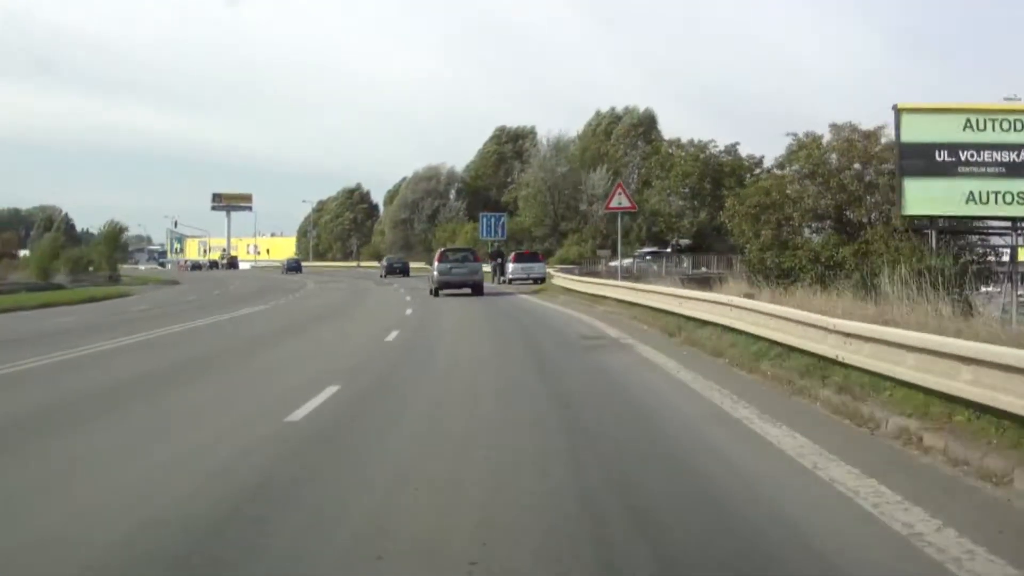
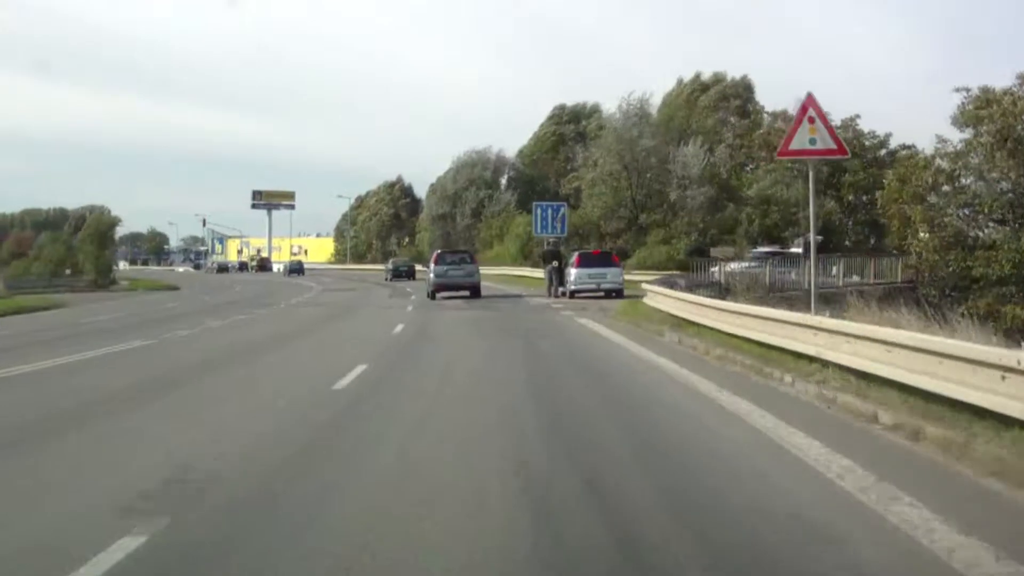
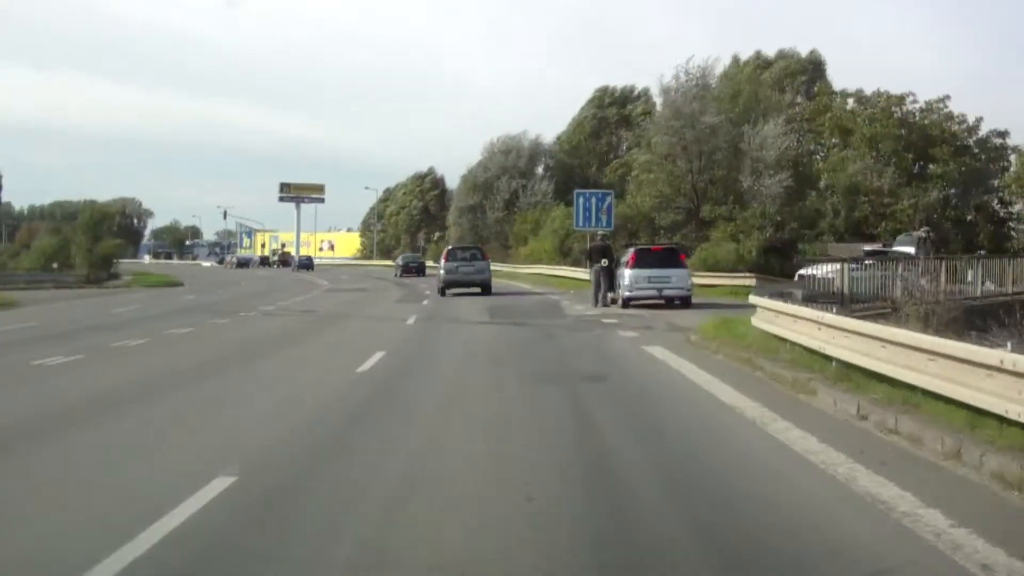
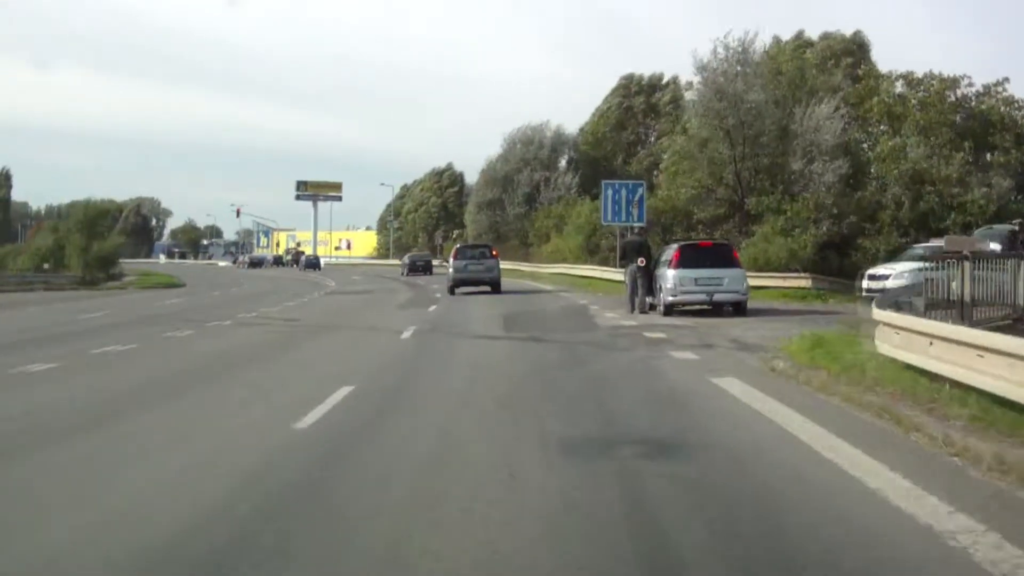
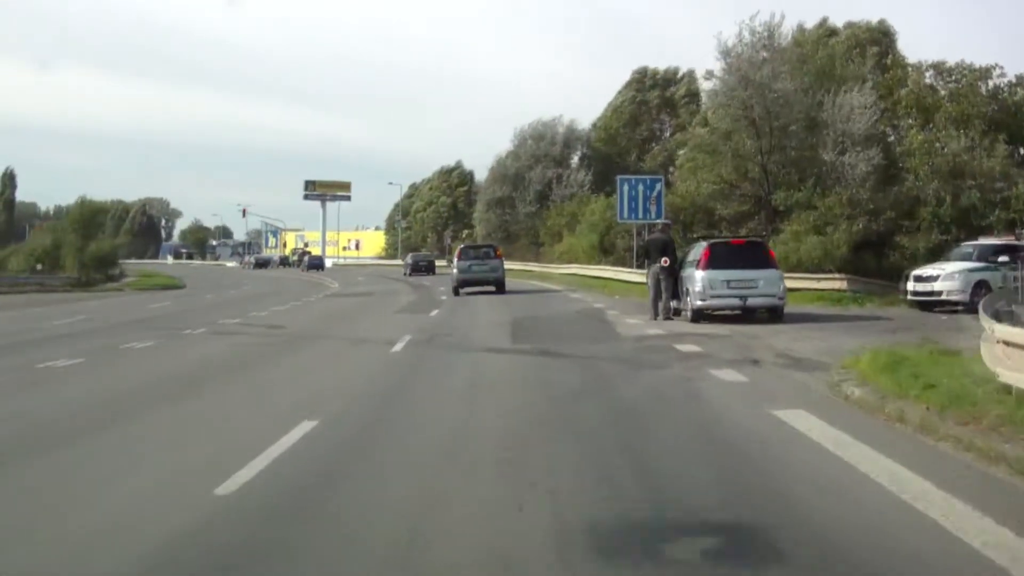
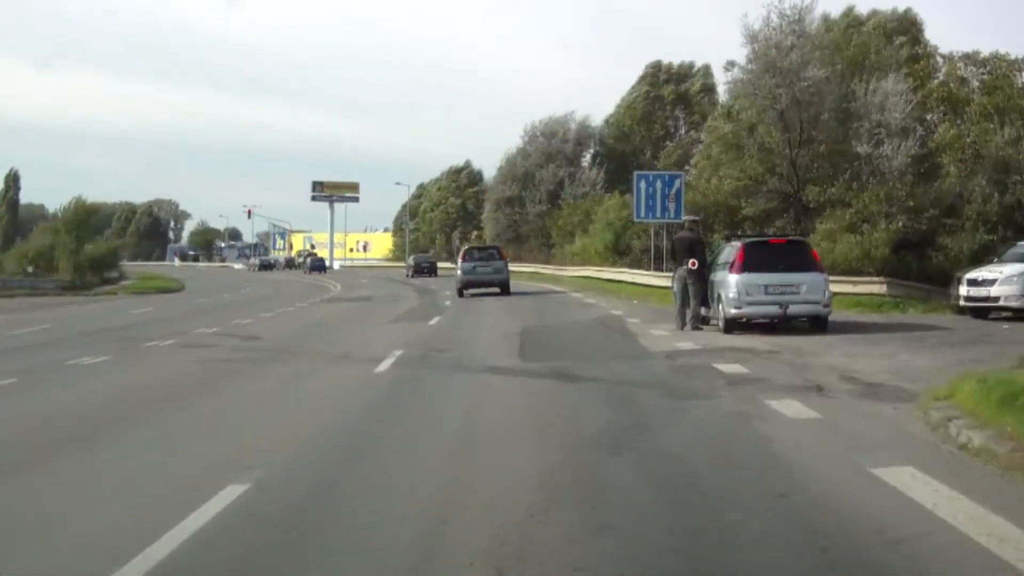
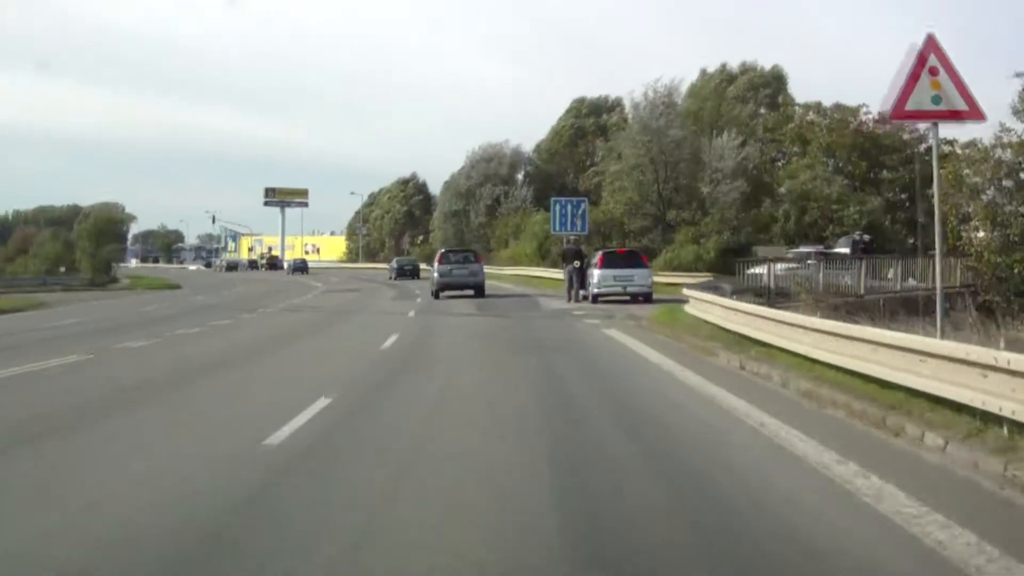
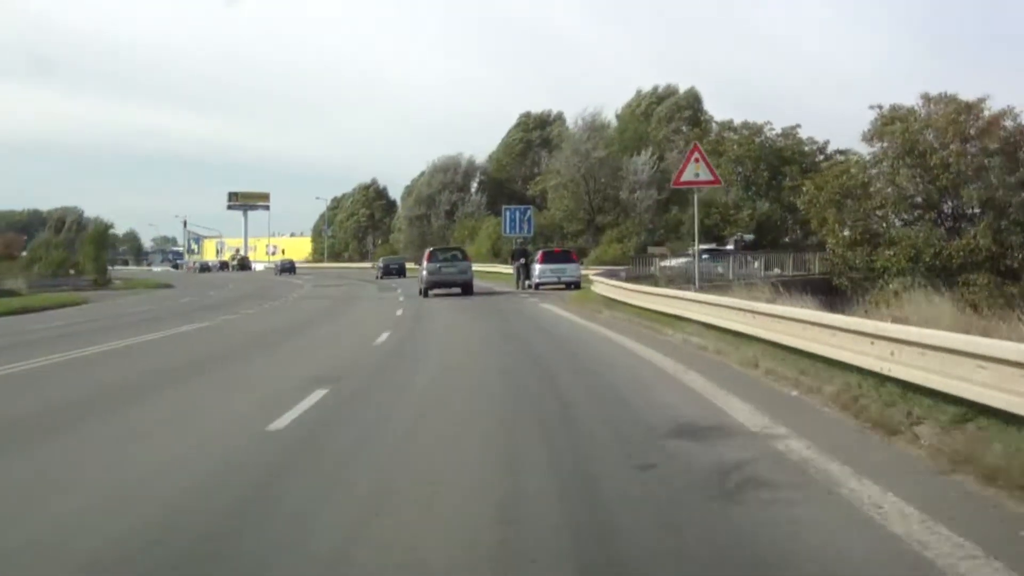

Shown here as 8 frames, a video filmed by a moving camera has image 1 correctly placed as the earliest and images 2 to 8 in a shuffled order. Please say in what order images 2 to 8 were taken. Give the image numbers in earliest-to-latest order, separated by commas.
8, 2, 7, 3, 4, 5, 6
